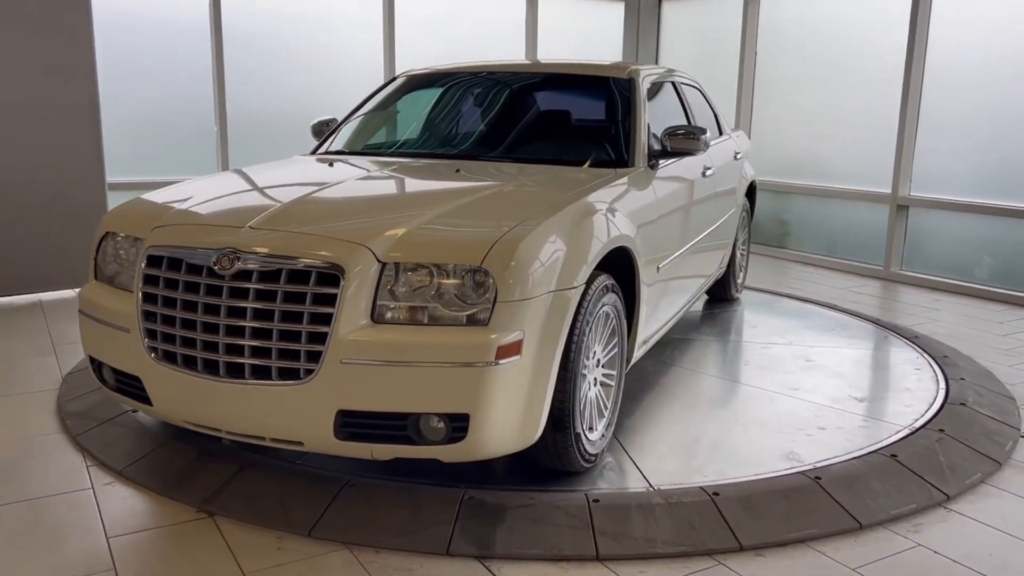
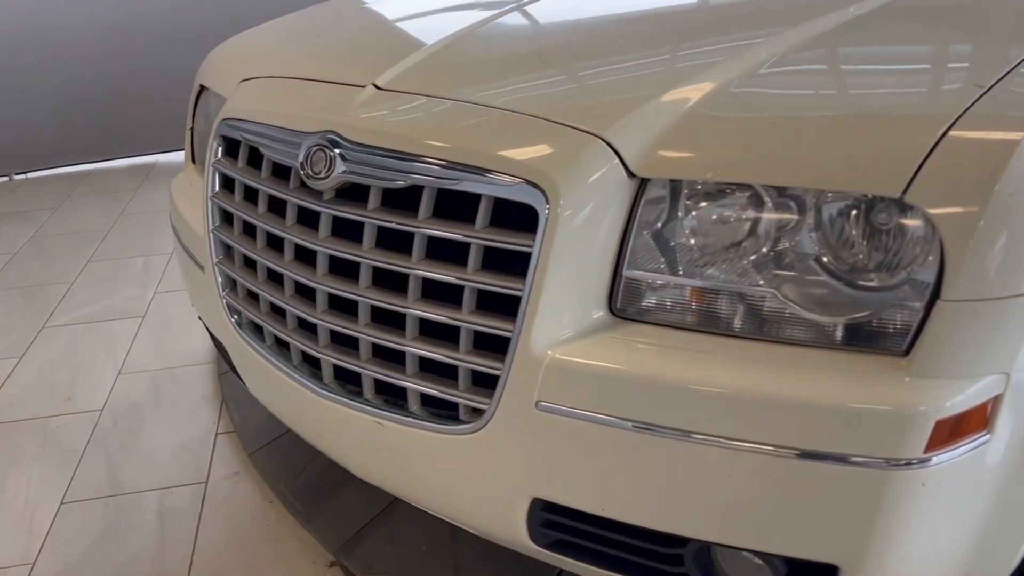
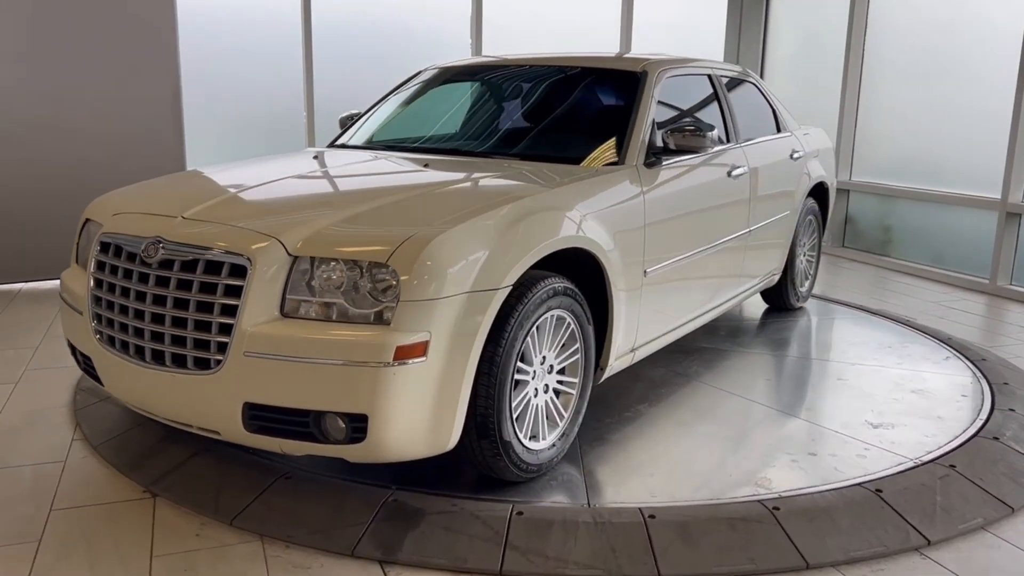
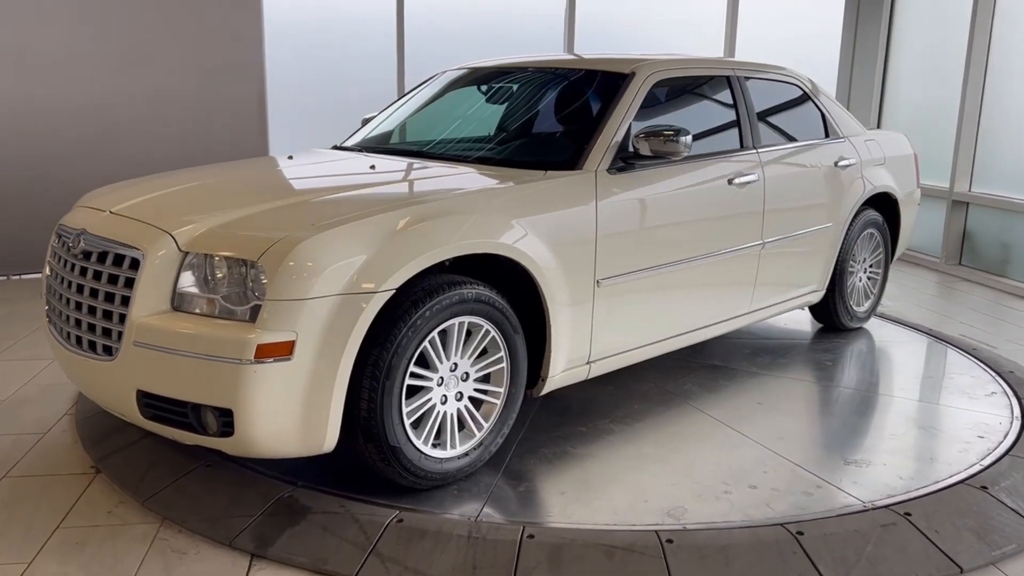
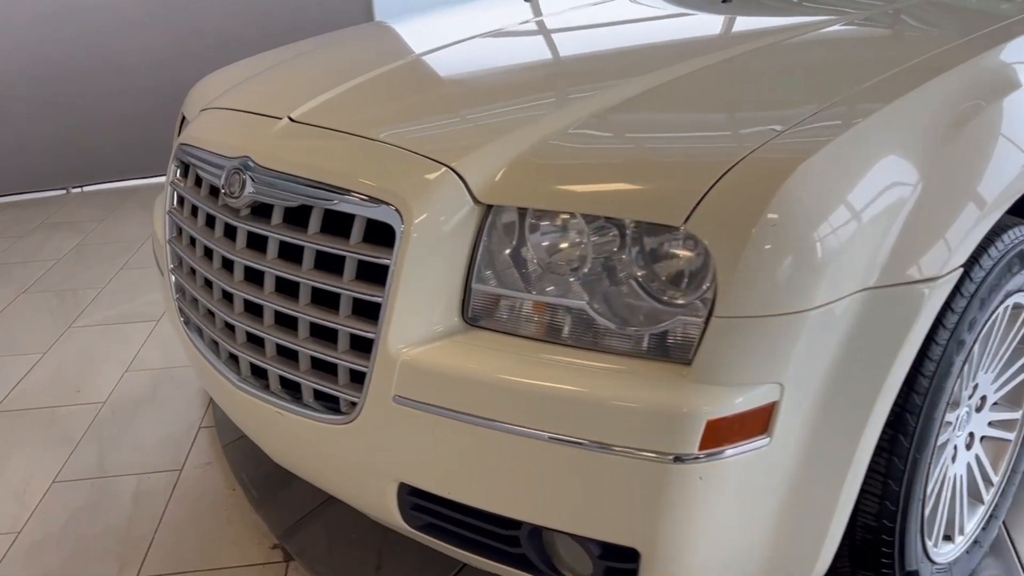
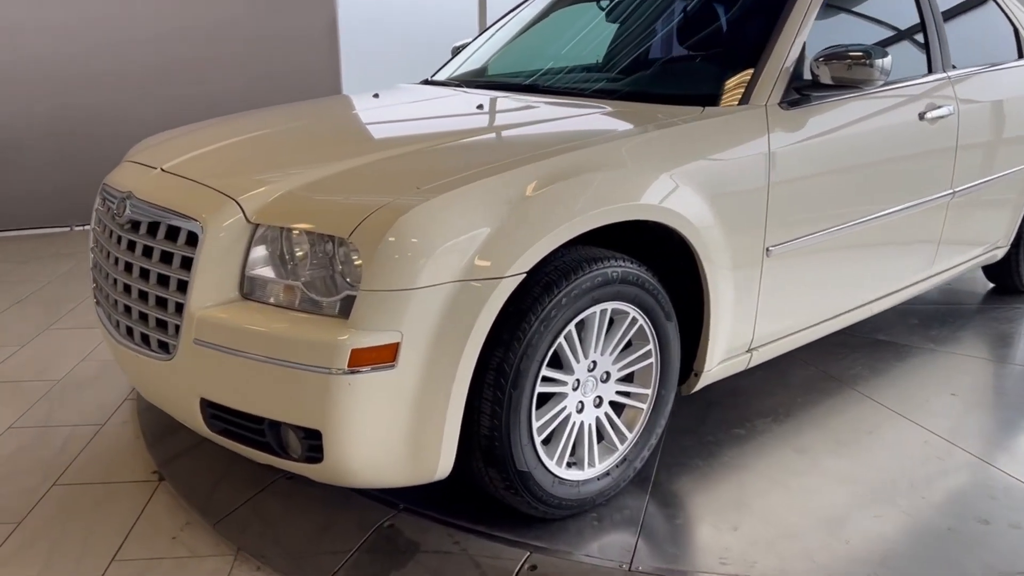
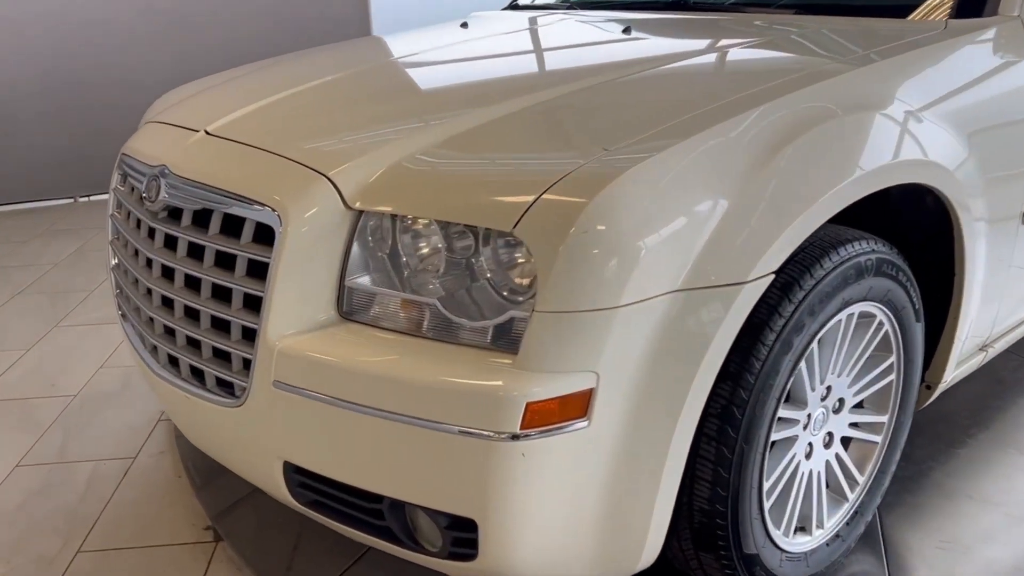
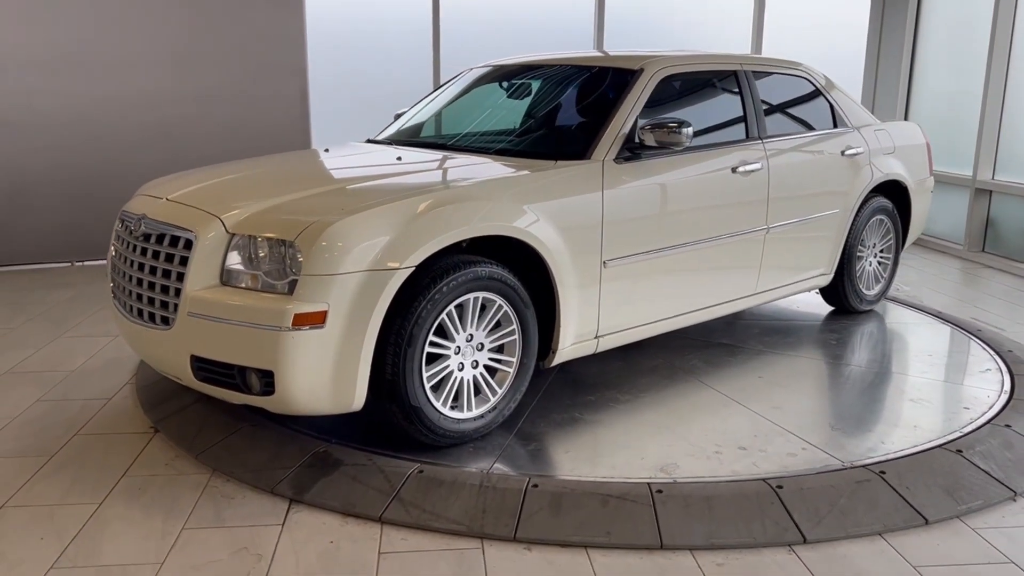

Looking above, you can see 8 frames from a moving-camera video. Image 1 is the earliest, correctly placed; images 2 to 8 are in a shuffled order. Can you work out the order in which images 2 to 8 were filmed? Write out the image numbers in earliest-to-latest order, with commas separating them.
3, 4, 8, 6, 7, 5, 2
